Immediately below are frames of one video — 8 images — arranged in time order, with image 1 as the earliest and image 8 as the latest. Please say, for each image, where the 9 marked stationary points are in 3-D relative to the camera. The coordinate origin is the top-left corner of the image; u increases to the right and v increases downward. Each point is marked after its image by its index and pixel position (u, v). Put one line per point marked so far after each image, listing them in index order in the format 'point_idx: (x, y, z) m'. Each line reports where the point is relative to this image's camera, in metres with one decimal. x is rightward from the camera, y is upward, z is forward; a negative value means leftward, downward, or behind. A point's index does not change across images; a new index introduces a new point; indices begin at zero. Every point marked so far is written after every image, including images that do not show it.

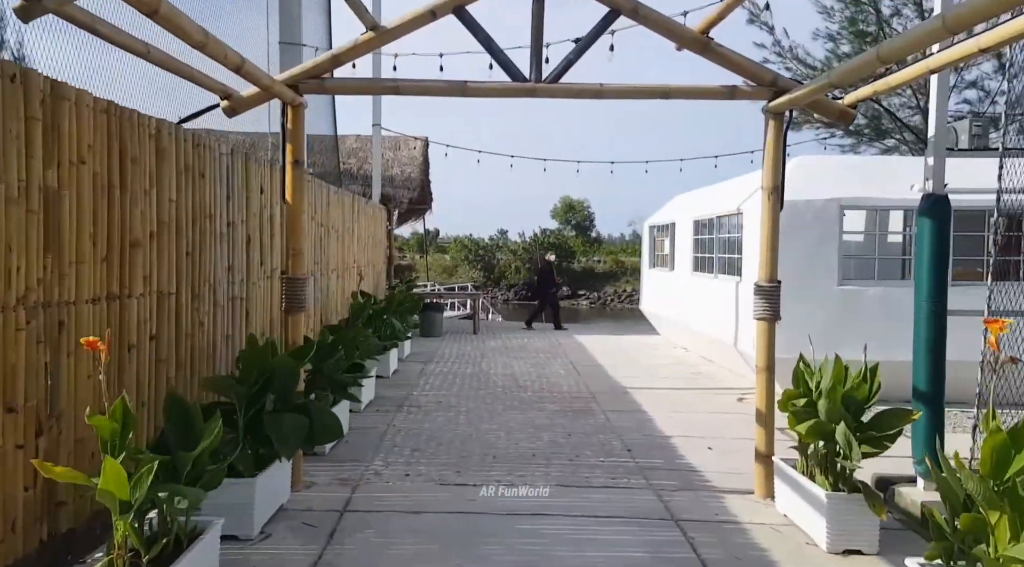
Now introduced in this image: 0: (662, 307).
0: (+2.2, -0.3, +12.5) m
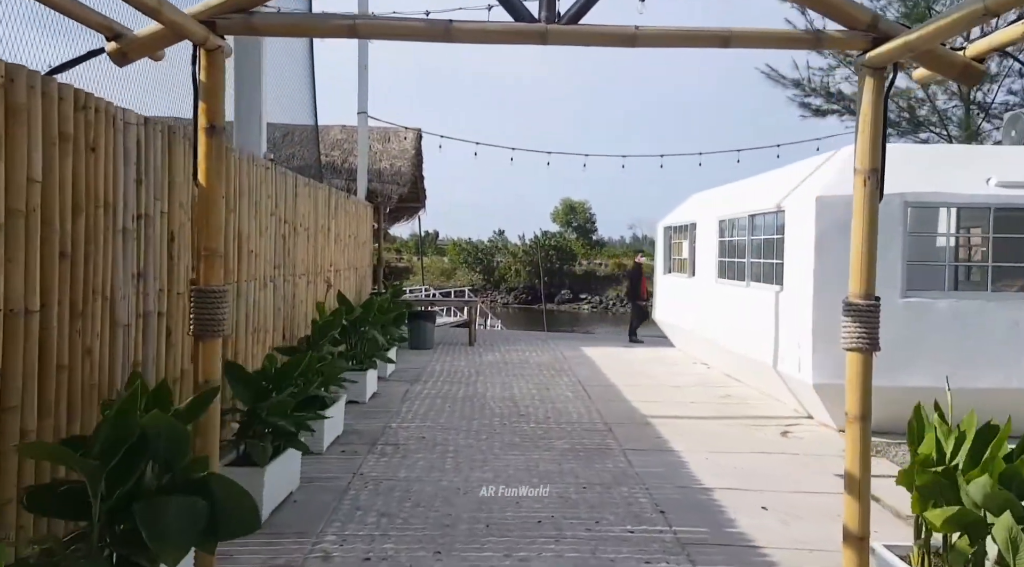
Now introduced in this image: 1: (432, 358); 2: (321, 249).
0: (+2.2, -0.4, +11.2) m
1: (-1.0, -1.0, +10.4) m
2: (-1.8, +0.3, +8.3) m
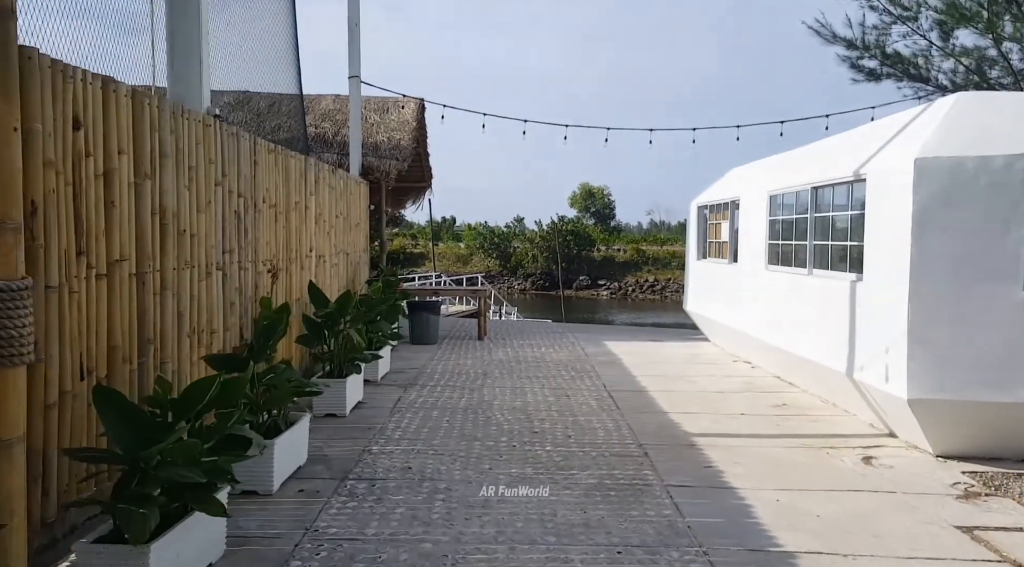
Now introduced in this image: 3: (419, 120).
0: (+2.4, -0.3, +9.8) m
1: (-0.9, -0.8, +9.1) m
2: (-1.7, +0.4, +7.0) m
3: (-1.3, +2.1, +11.1) m
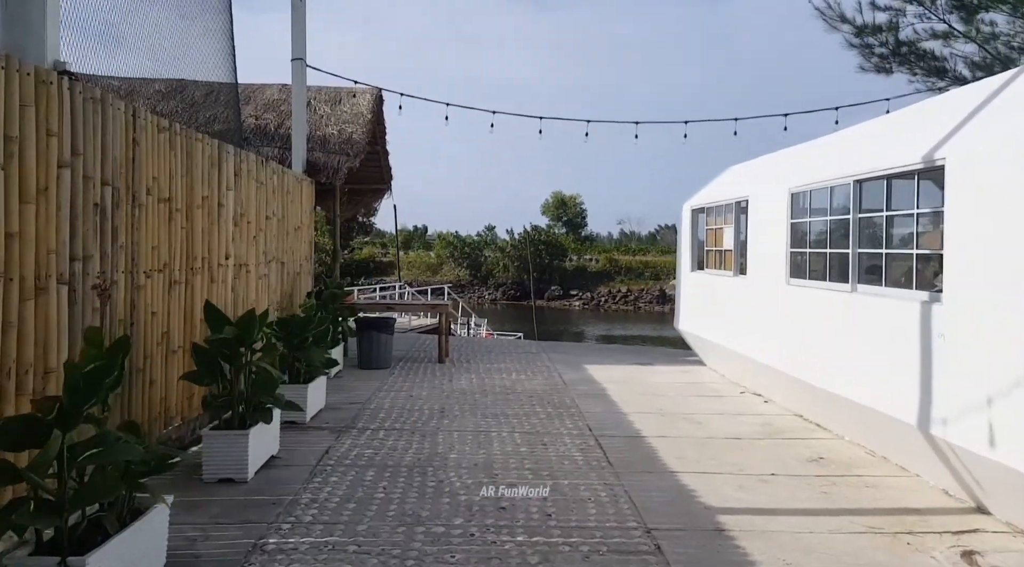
0: (+2.1, -0.4, +8.4) m
1: (-1.2, -1.0, +7.6) m
2: (-2.0, +0.3, +5.4) m
3: (-1.6, +2.0, +9.6) m
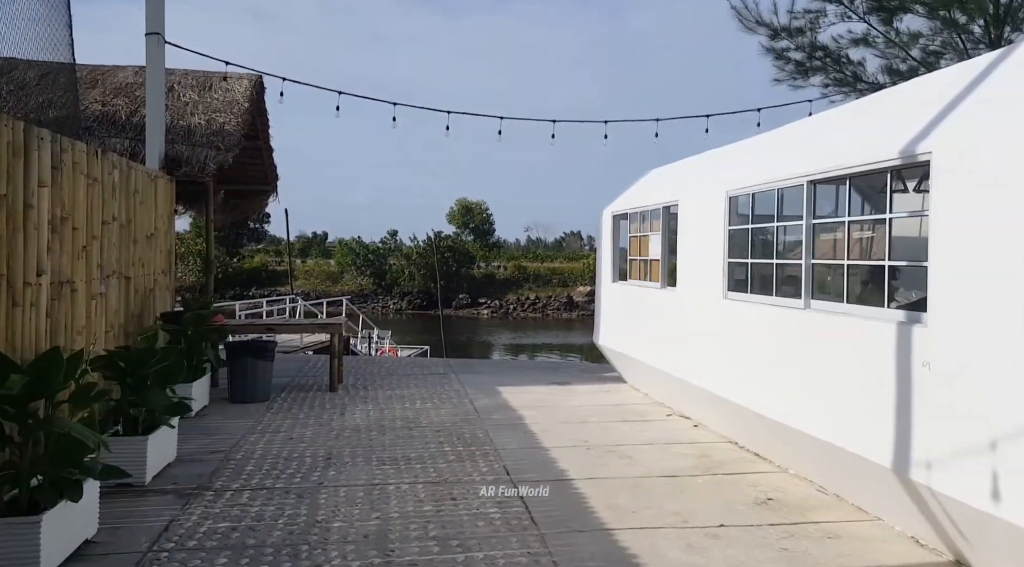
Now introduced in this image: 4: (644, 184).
0: (+1.2, -0.6, +7.6) m
1: (-1.9, -1.1, +6.4) m
2: (-2.5, +0.2, +4.2) m
3: (-2.6, +1.8, +8.4) m
4: (+1.2, +0.9, +7.6) m
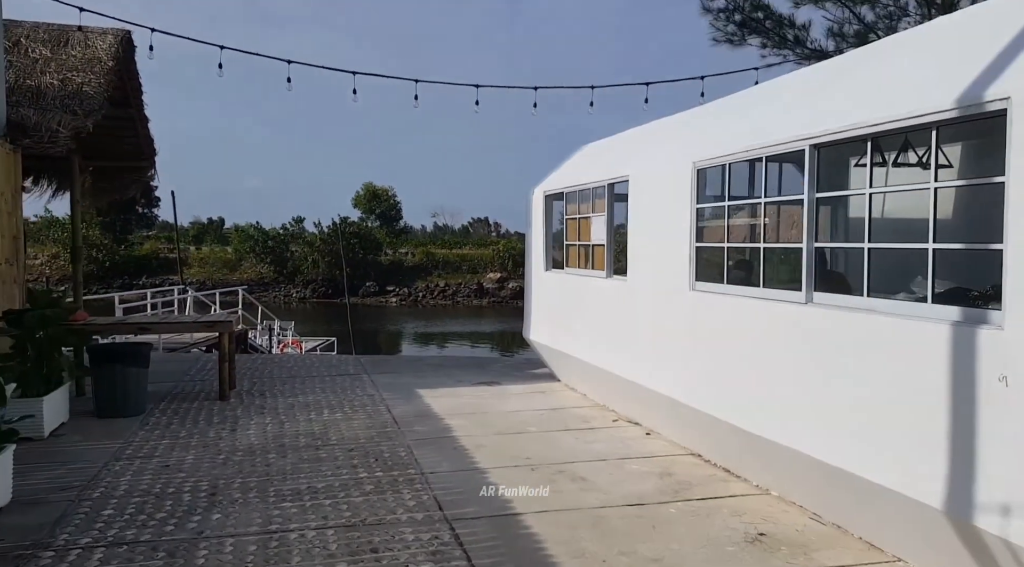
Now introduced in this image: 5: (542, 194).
0: (+0.6, -0.5, +6.7) m
1: (-2.4, -1.1, +5.2) m
2: (-2.7, +0.2, +3.0) m
3: (-3.3, +1.9, +7.1) m
4: (+0.6, +1.0, +6.7) m
5: (+0.3, +0.8, +7.8) m
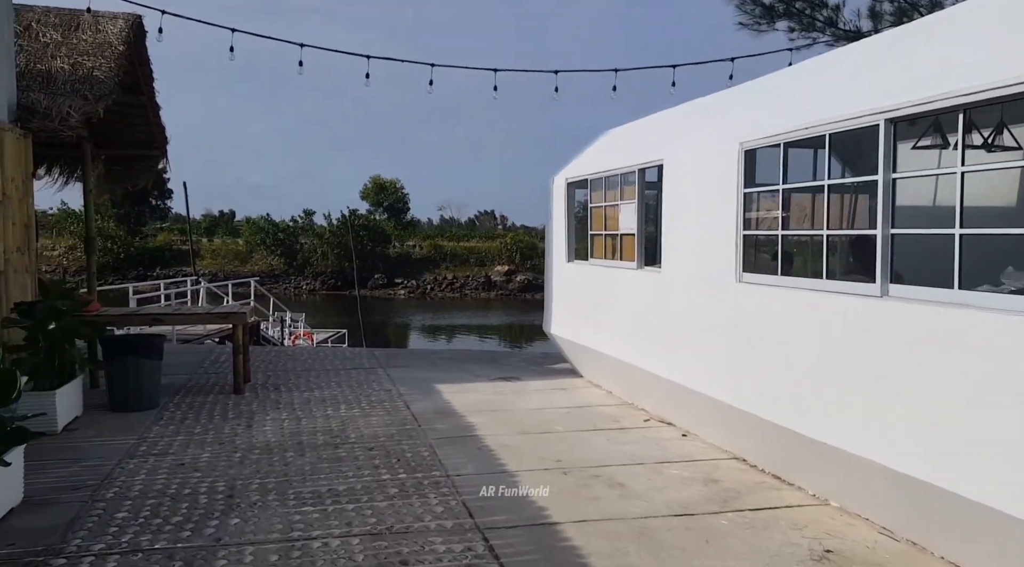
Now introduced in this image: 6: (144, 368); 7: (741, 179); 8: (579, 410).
0: (+0.8, -0.4, +6.5) m
1: (-2.2, -1.0, +5.0) m
2: (-2.5, +0.2, +2.7) m
3: (-3.1, +1.9, +6.8) m
4: (+0.8, +1.0, +6.4) m
5: (+0.5, +0.9, +7.5) m
6: (-2.6, -0.6, +6.2) m
7: (+1.2, +0.5, +4.6) m
8: (+0.5, -1.0, +6.4) m
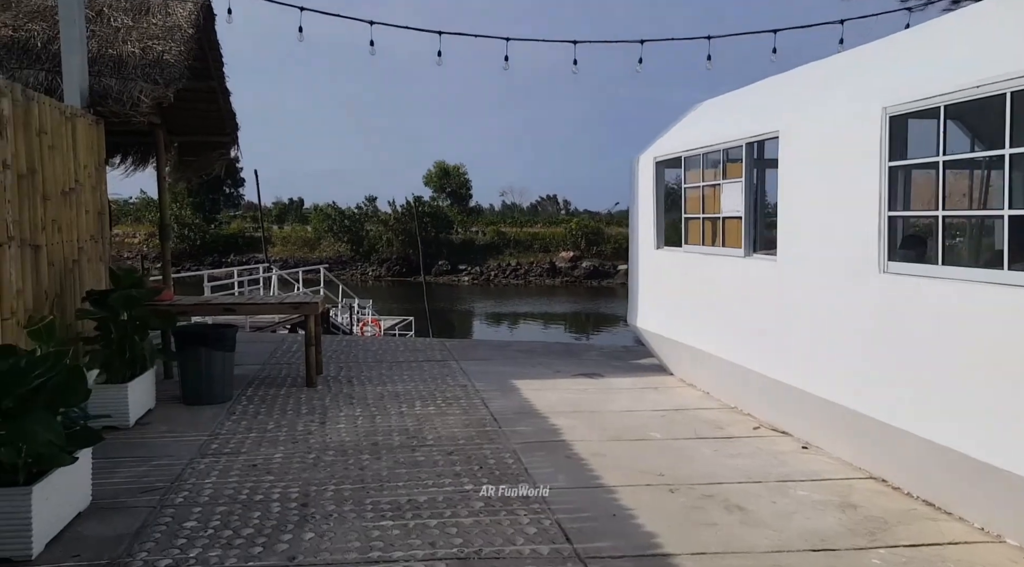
0: (+1.4, -0.4, +6.0) m
1: (-1.7, -1.0, +4.7) m
2: (-2.2, +0.2, +2.5) m
3: (-2.4, +2.0, +6.6) m
4: (+1.4, +1.1, +5.9) m
5: (+1.2, +0.9, +7.0) m
6: (-2.0, -0.6, +6.0) m
7: (+1.7, +0.6, +4.1) m
8: (+1.1, -0.9, +6.0) m
